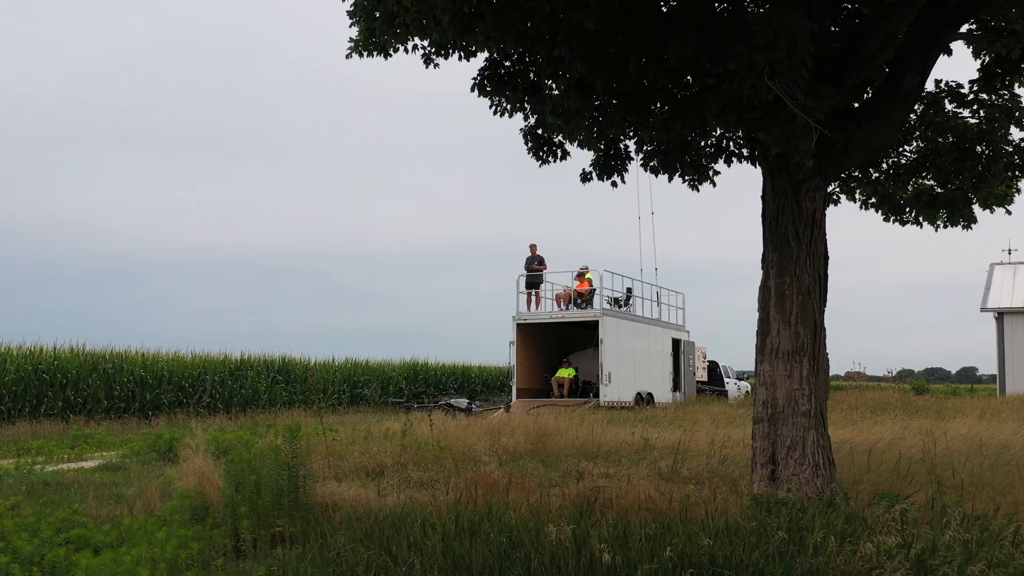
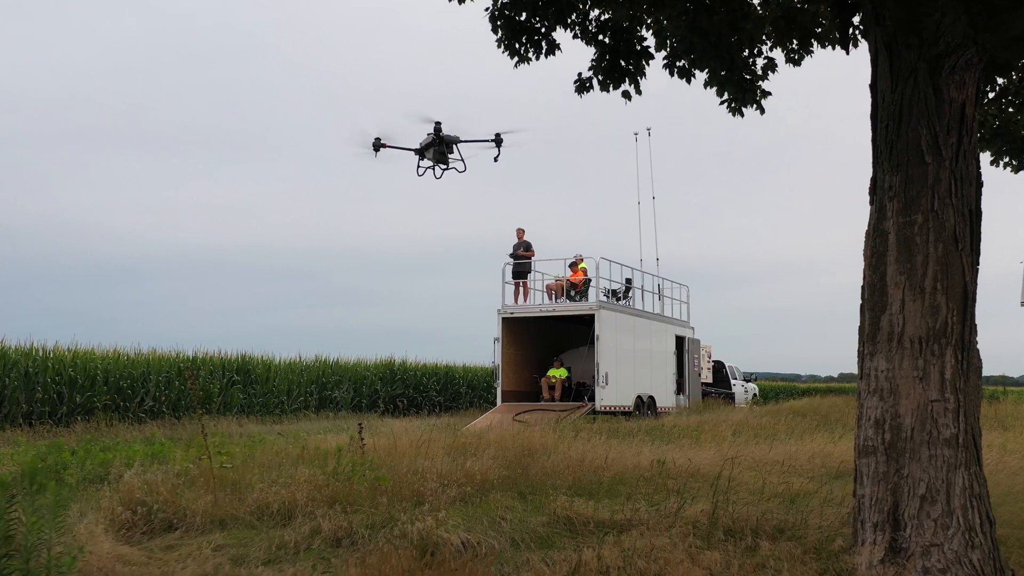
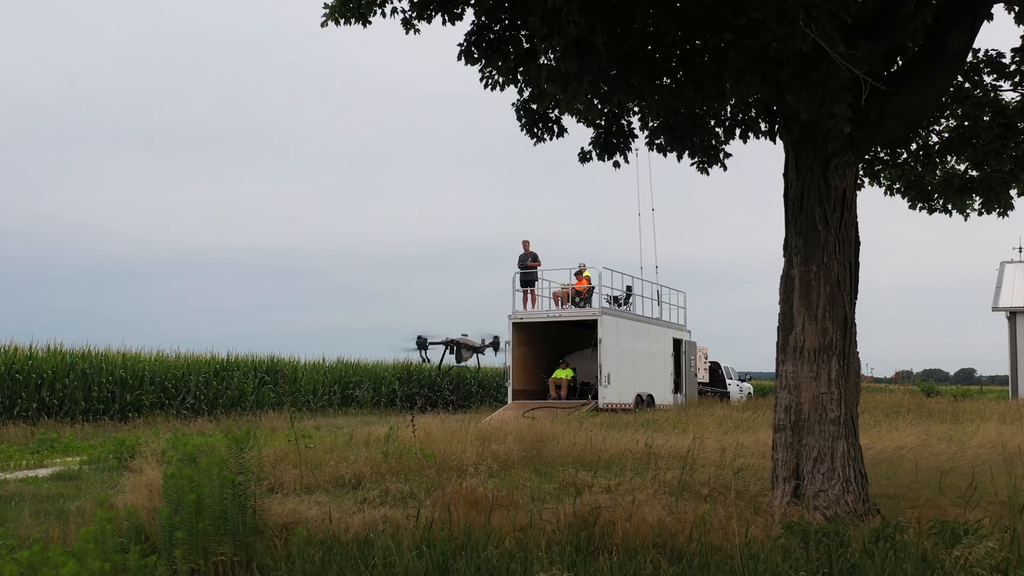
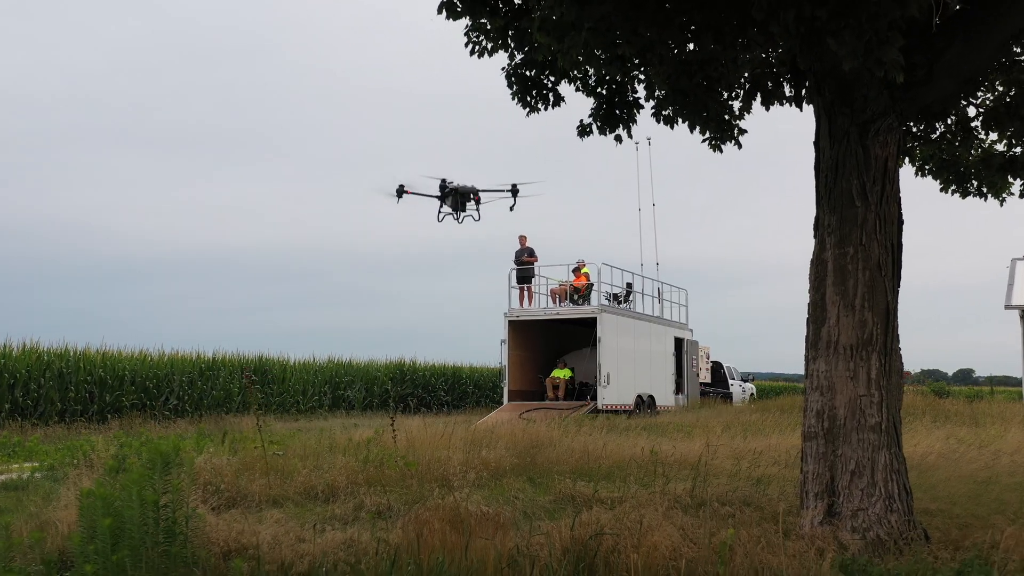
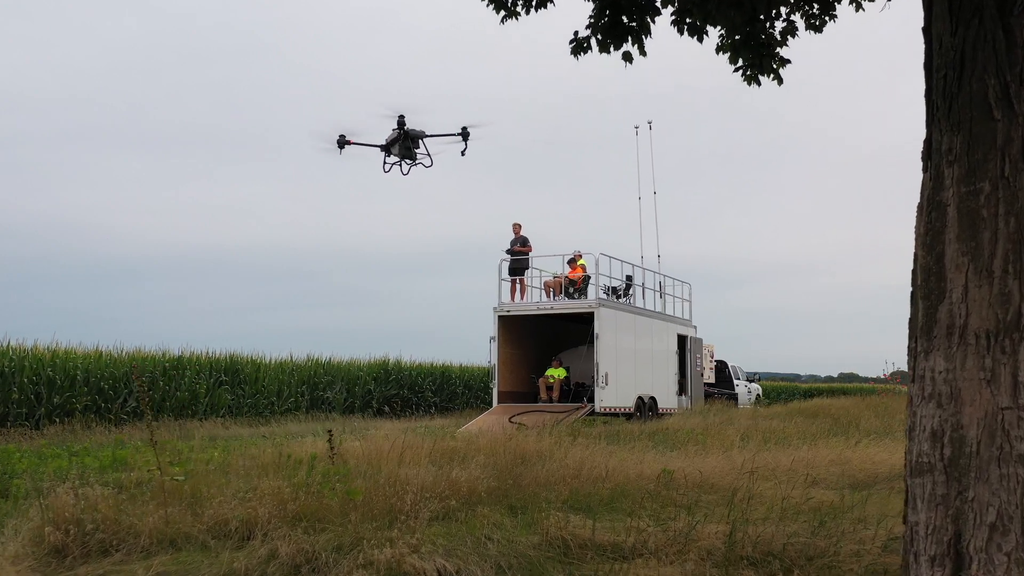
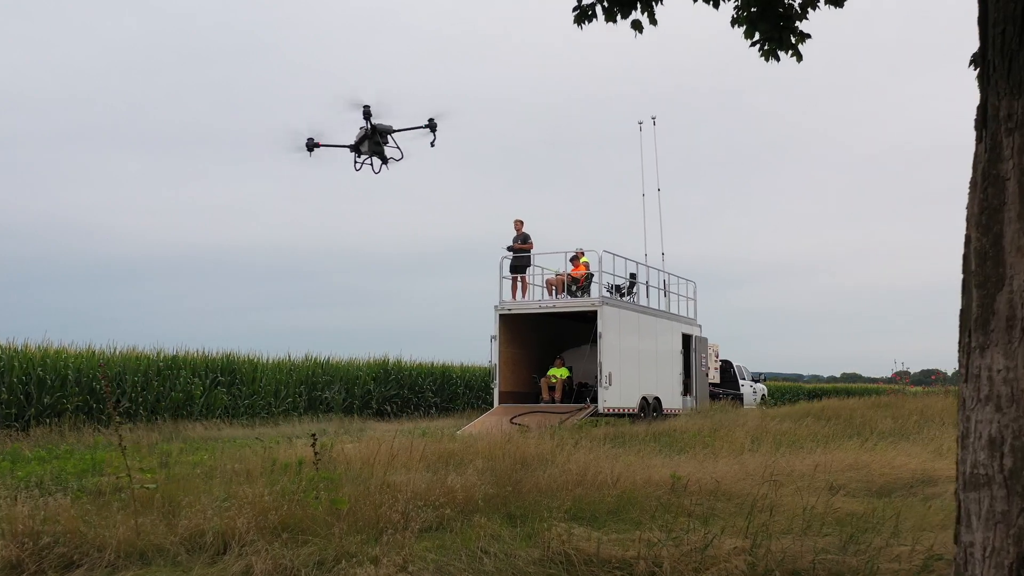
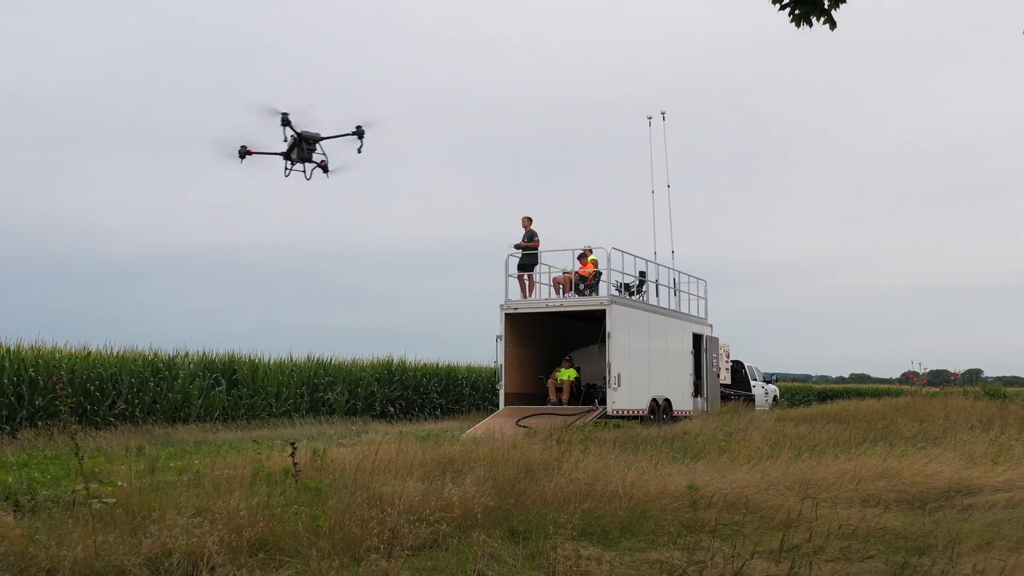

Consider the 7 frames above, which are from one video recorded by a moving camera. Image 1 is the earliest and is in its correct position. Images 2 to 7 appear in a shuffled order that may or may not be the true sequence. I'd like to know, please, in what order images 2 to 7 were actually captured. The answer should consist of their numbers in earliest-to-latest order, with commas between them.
3, 4, 2, 5, 6, 7
